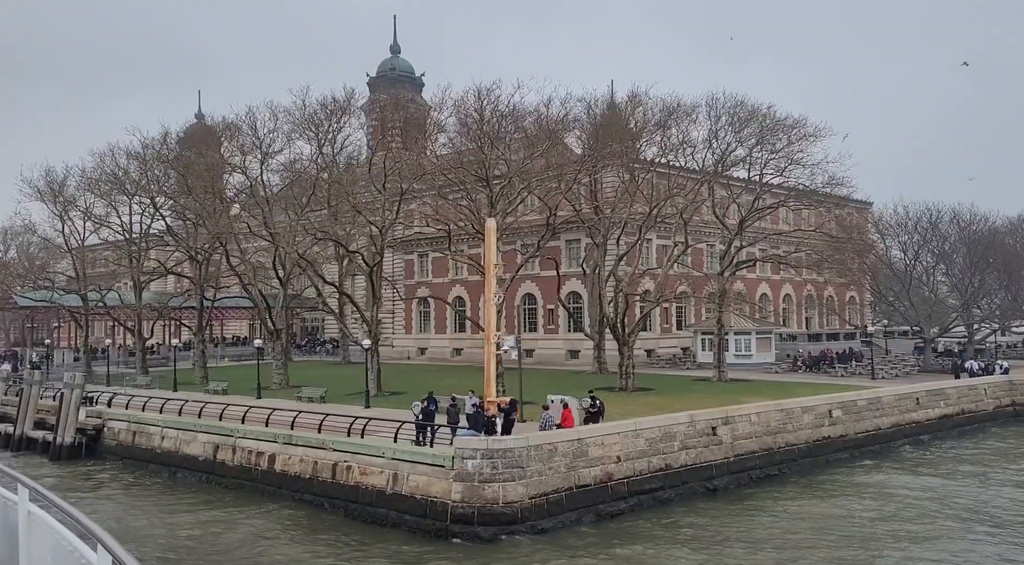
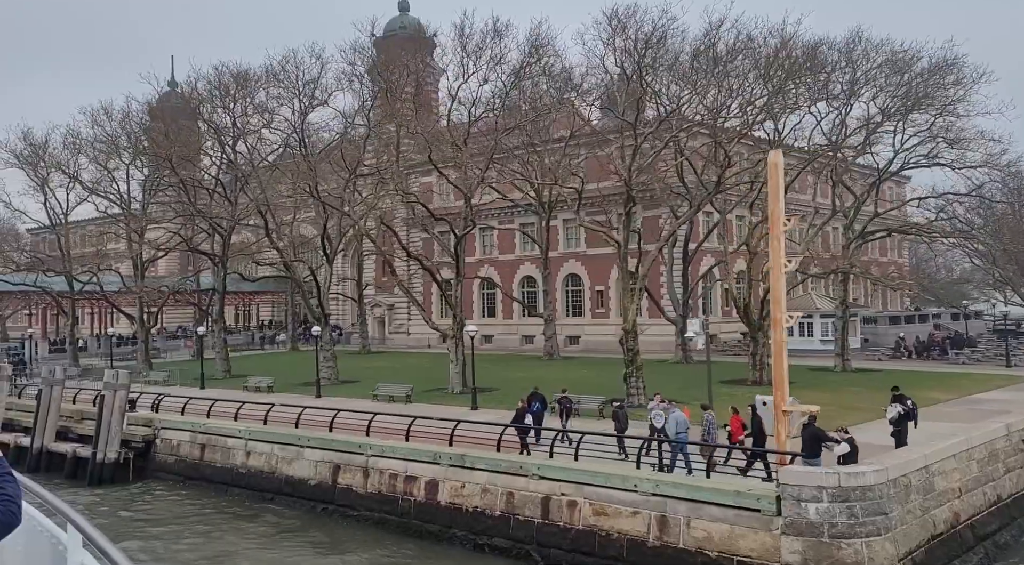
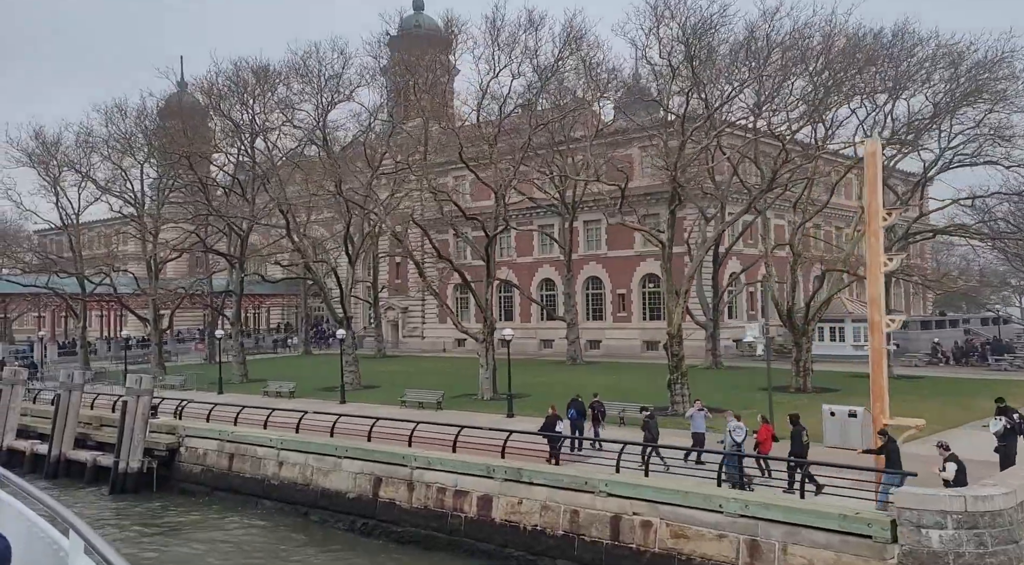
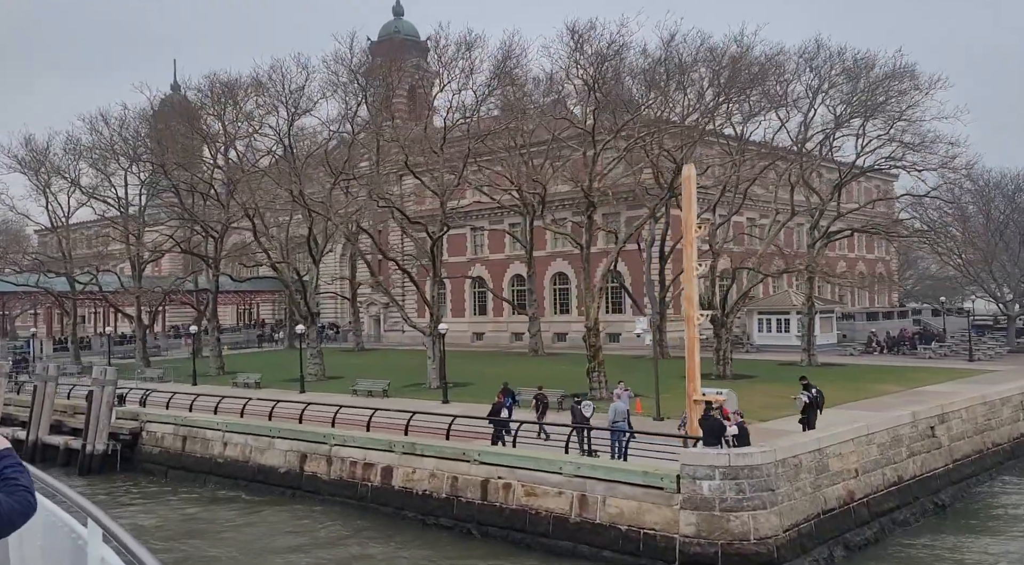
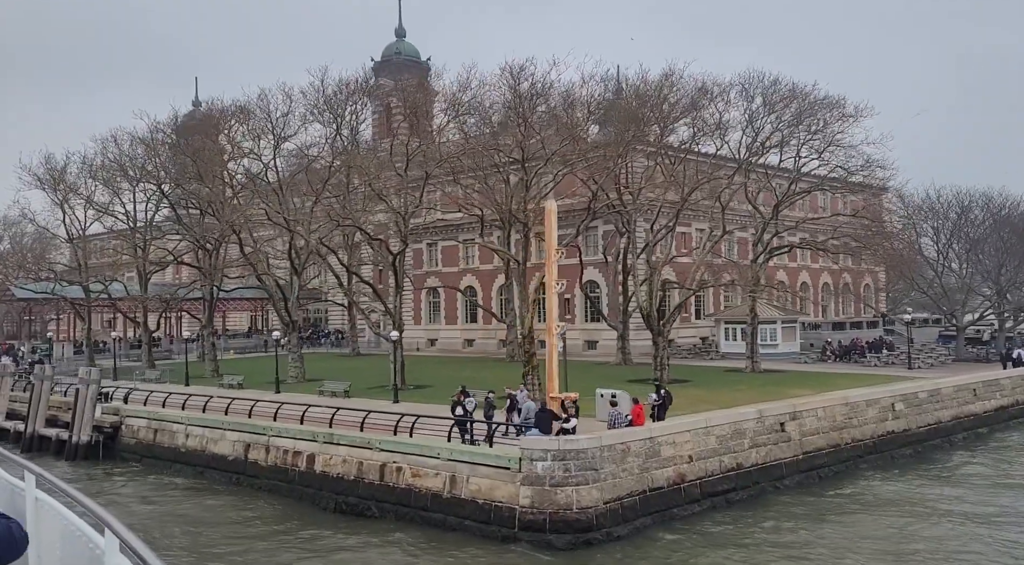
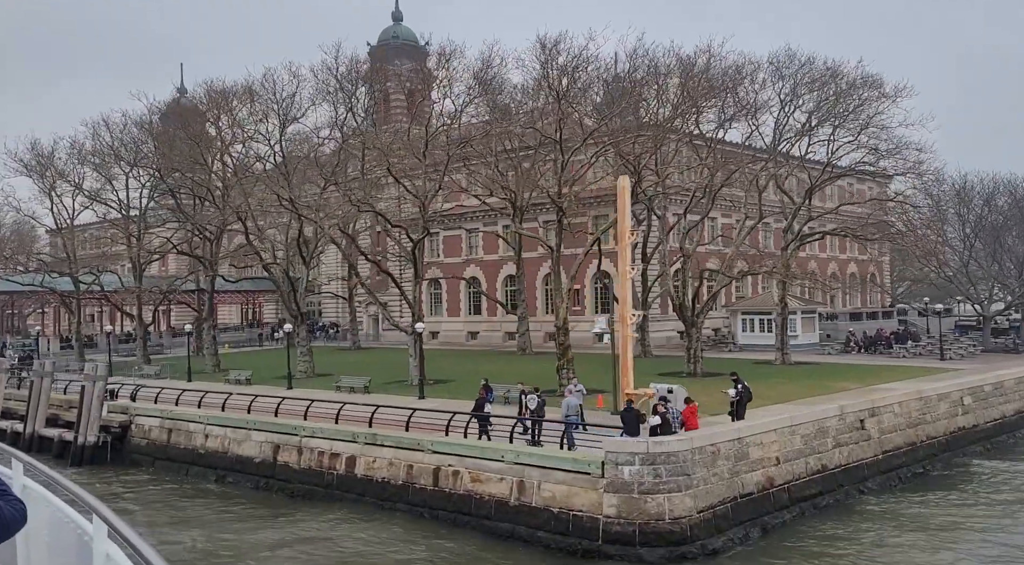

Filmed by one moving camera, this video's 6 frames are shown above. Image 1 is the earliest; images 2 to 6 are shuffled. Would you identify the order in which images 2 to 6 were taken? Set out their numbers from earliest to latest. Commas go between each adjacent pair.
5, 6, 4, 2, 3
